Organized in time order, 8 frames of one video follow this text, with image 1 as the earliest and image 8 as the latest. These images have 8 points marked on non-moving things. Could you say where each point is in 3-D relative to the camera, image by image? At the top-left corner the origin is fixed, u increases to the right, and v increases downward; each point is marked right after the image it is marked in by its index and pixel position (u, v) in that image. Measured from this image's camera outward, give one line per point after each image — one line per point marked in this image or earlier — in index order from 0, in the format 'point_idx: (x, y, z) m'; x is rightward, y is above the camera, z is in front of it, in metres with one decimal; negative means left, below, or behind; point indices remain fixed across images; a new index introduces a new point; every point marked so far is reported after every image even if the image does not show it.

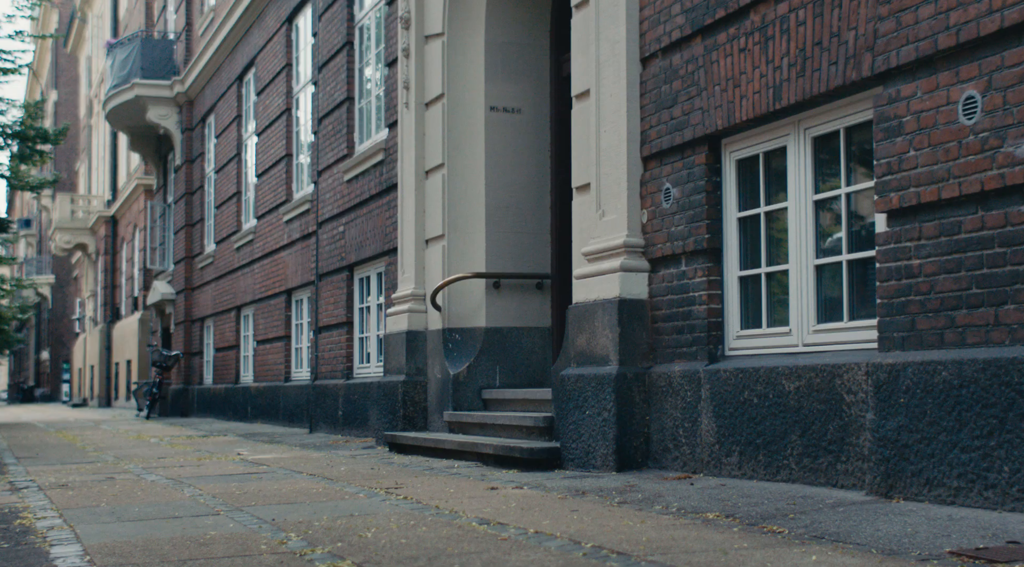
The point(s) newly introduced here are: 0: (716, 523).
0: (+0.8, -0.9, +4.2) m
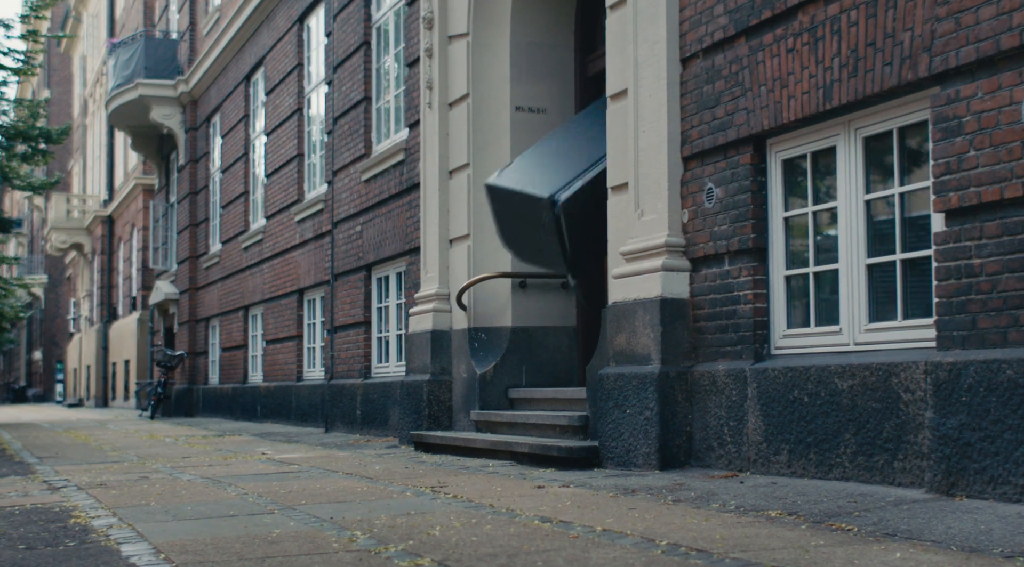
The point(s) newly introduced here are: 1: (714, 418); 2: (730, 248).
0: (+1.0, -0.9, +4.2) m
1: (+1.1, -0.7, +6.1) m
2: (+1.2, +0.2, +6.1) m
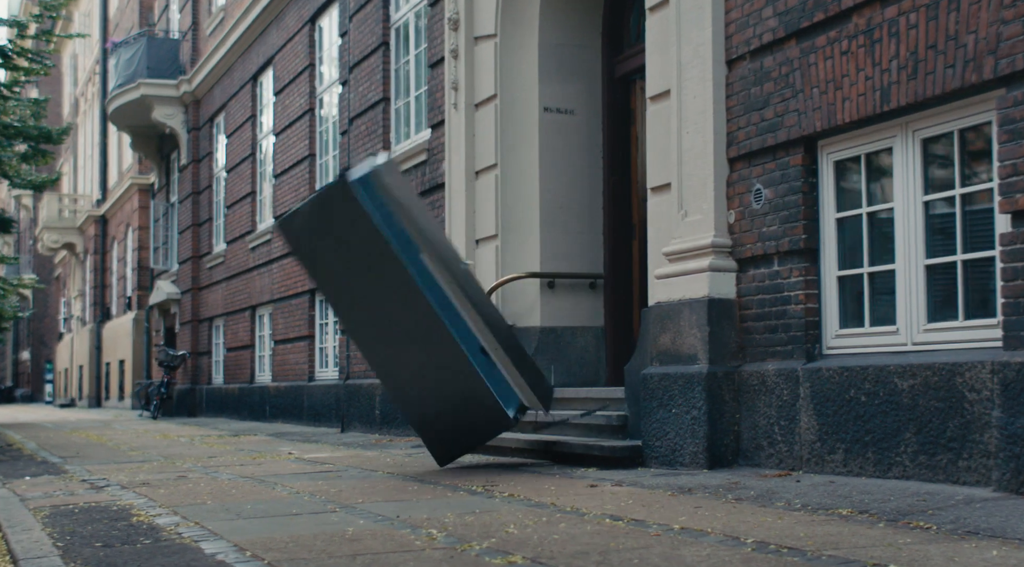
0: (+1.3, -0.9, +4.3) m
1: (+1.4, -0.8, +6.2) m
2: (+1.5, +0.2, +6.1) m
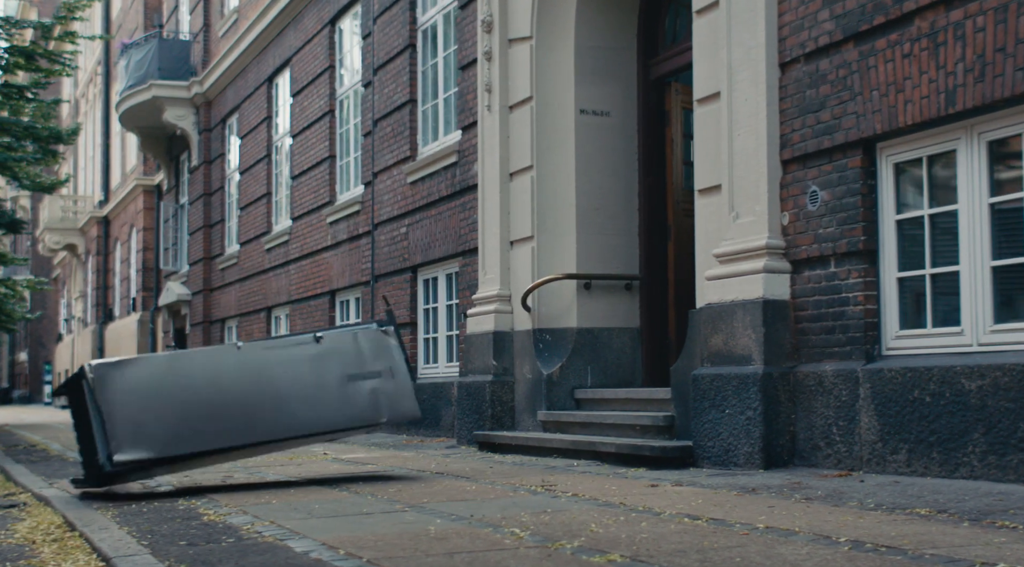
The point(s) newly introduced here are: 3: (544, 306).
0: (+1.7, -0.9, +4.3) m
1: (+1.8, -0.8, +6.2) m
2: (+1.8, +0.2, +6.2) m
3: (+0.3, -0.2, +10.4) m
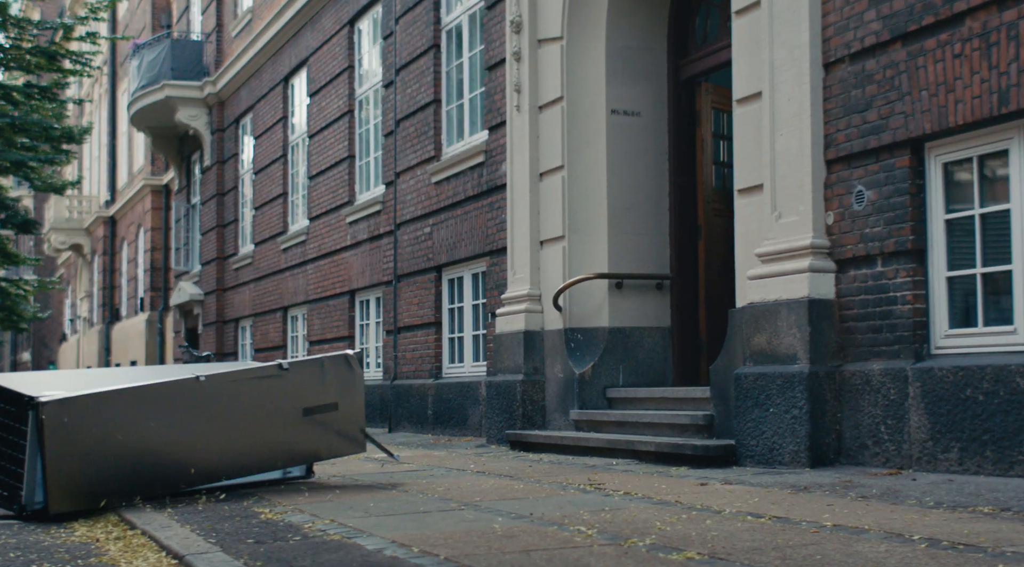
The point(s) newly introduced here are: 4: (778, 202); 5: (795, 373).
0: (+1.9, -0.9, +4.3) m
1: (+2.0, -0.8, +6.2) m
2: (+2.1, +0.2, +6.2) m
3: (+0.6, -0.2, +10.4) m
4: (+1.7, +0.5, +7.0) m
5: (+1.7, -0.5, +6.5) m
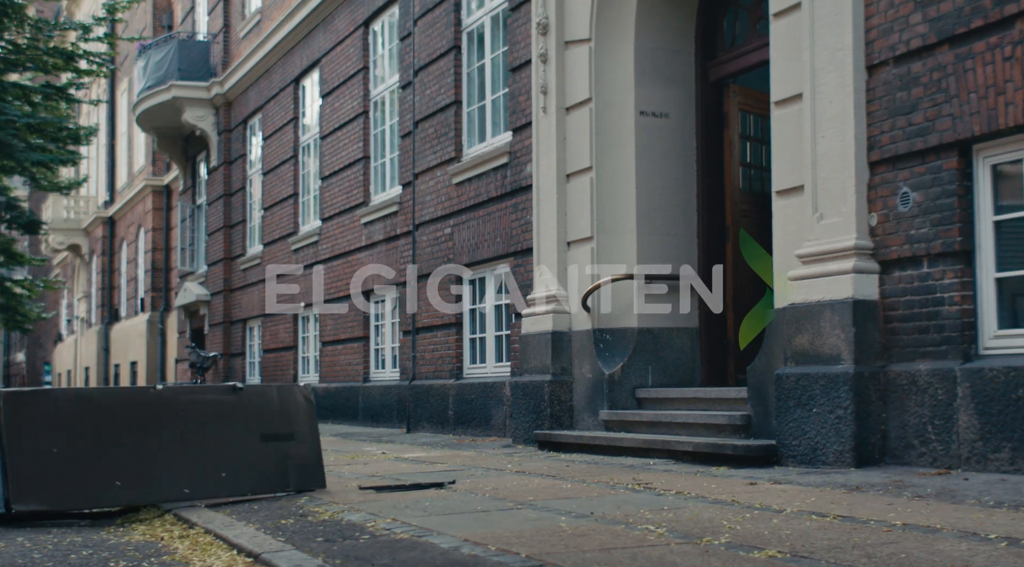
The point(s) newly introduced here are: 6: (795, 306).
0: (+2.2, -0.9, +4.4) m
1: (+2.3, -0.8, +6.3) m
2: (+2.4, +0.2, +6.2) m
3: (+0.9, -0.2, +10.4) m
4: (+2.0, +0.5, +7.0) m
5: (+2.0, -0.5, +6.6) m
6: (+1.8, -0.1, +7.1) m
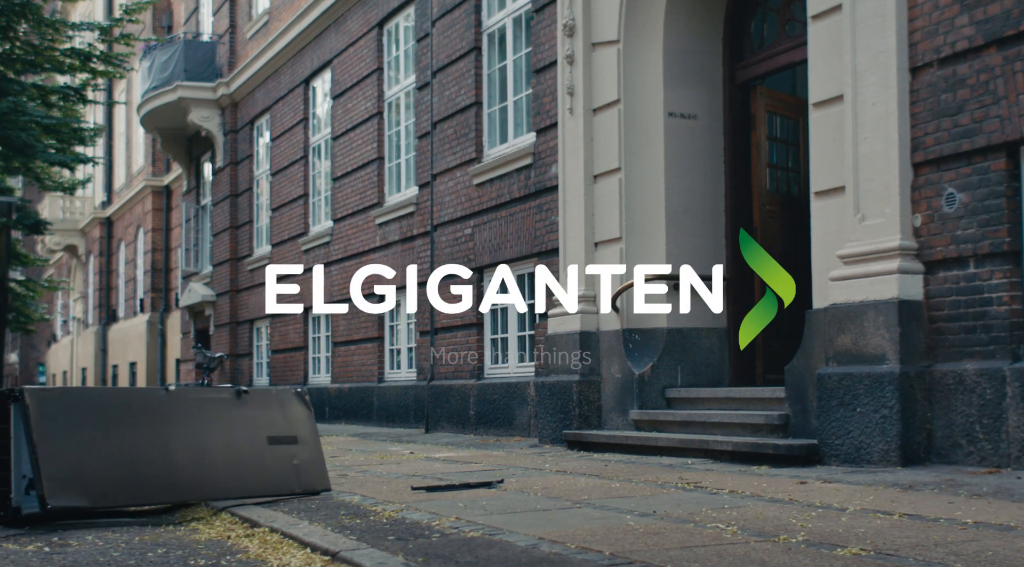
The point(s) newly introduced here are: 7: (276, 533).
0: (+2.5, -0.9, +4.4) m
1: (+2.6, -0.8, +6.3) m
2: (+2.7, +0.2, +6.3) m
3: (+1.1, -0.2, +10.5) m
4: (+2.3, +0.5, +7.1) m
5: (+2.3, -0.5, +6.6) m
6: (+2.1, -0.1, +7.1) m
7: (-1.1, -1.1, +5.0) m
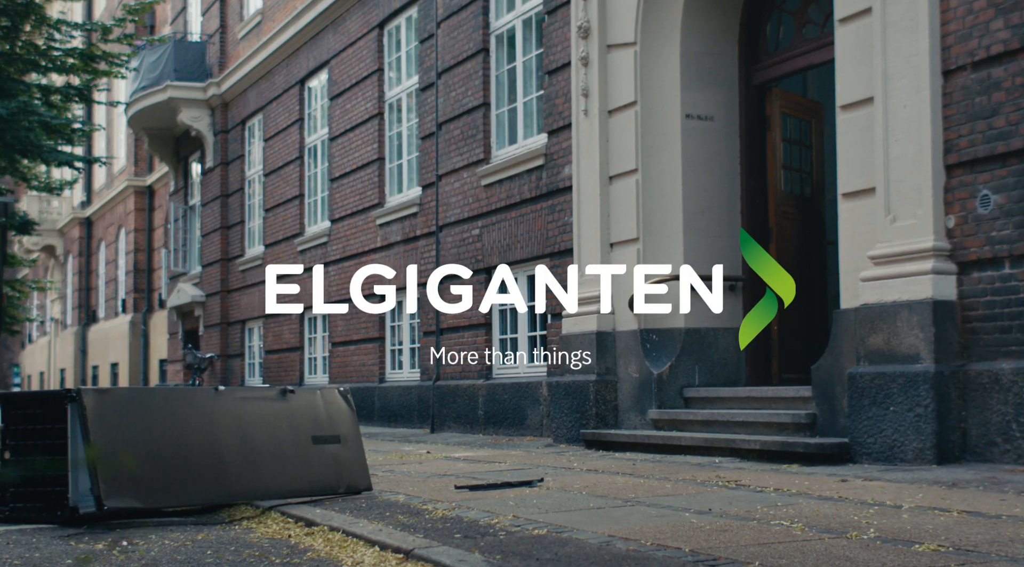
0: (+2.8, -0.9, +4.5) m
1: (+2.8, -0.8, +6.4) m
2: (+2.9, +0.2, +6.4) m
3: (+1.3, -0.2, +10.5) m
4: (+2.5, +0.5, +7.1) m
5: (+2.5, -0.5, +6.7) m
6: (+2.3, -0.2, +7.2) m
7: (-0.8, -1.1, +5.0) m
